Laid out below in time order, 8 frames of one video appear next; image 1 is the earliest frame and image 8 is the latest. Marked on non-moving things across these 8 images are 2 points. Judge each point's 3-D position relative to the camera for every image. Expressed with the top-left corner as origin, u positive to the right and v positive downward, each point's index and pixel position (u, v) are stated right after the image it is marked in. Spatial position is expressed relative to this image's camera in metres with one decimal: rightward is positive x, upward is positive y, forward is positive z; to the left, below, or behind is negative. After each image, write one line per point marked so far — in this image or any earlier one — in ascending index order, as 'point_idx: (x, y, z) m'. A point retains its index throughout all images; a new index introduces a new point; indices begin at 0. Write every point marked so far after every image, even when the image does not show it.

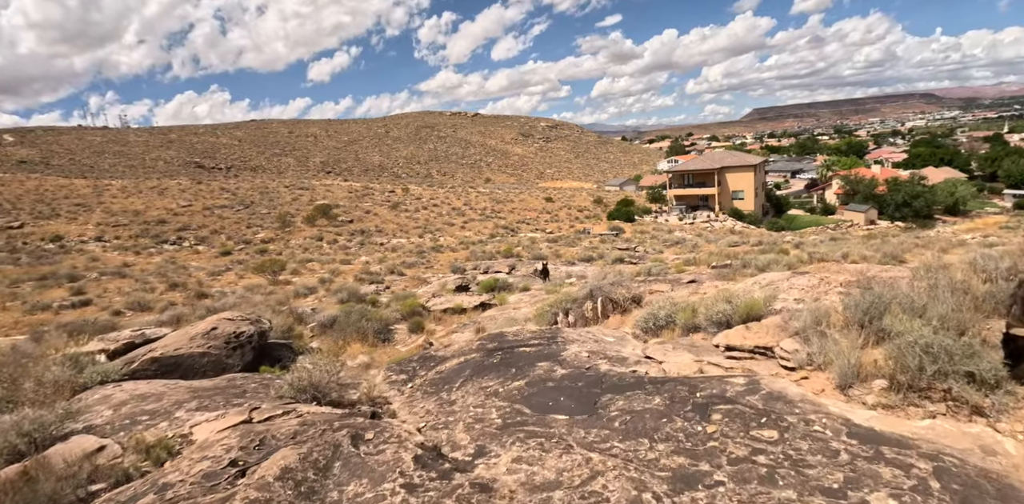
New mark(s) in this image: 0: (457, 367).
0: (-0.6, -1.2, +6.1) m
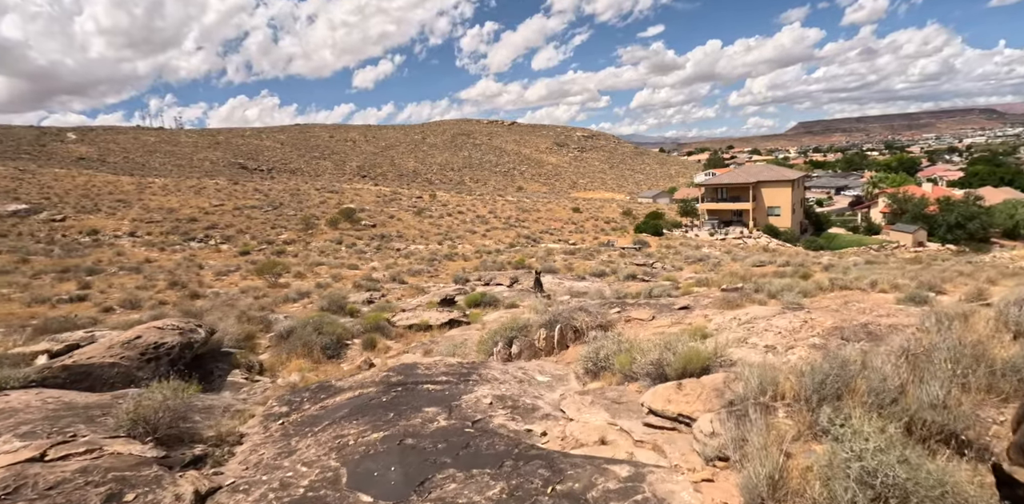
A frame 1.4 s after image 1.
0: (-1.6, -1.3, +5.1) m
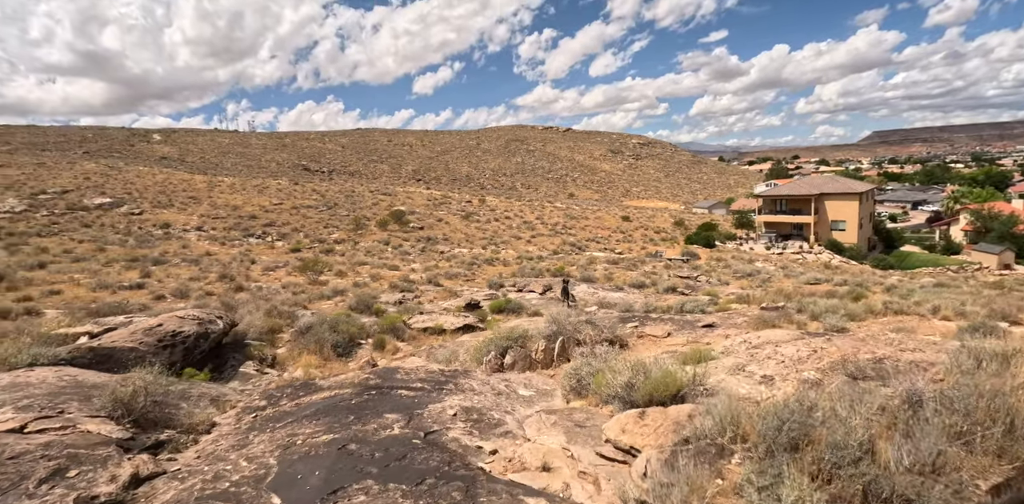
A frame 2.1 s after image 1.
0: (-1.8, -1.3, +5.1) m
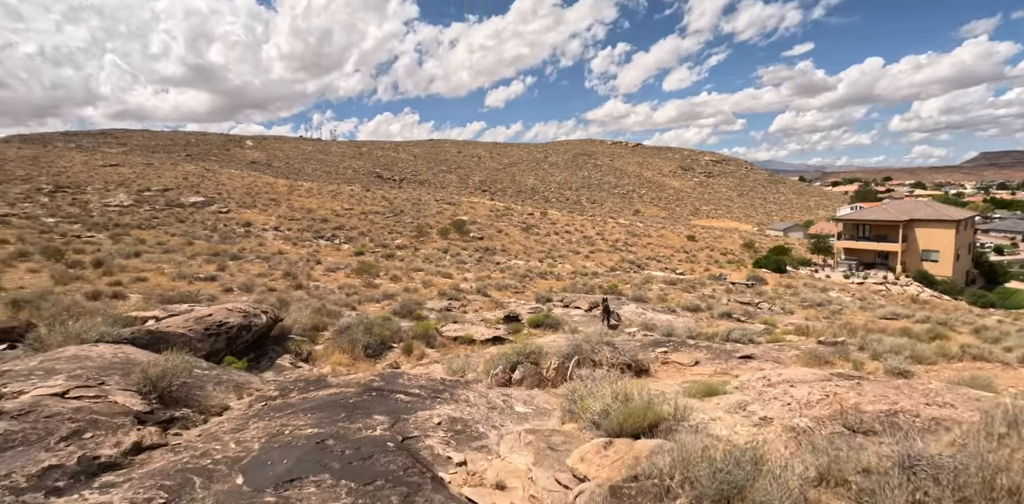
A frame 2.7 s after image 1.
0: (-1.9, -1.4, +5.3) m
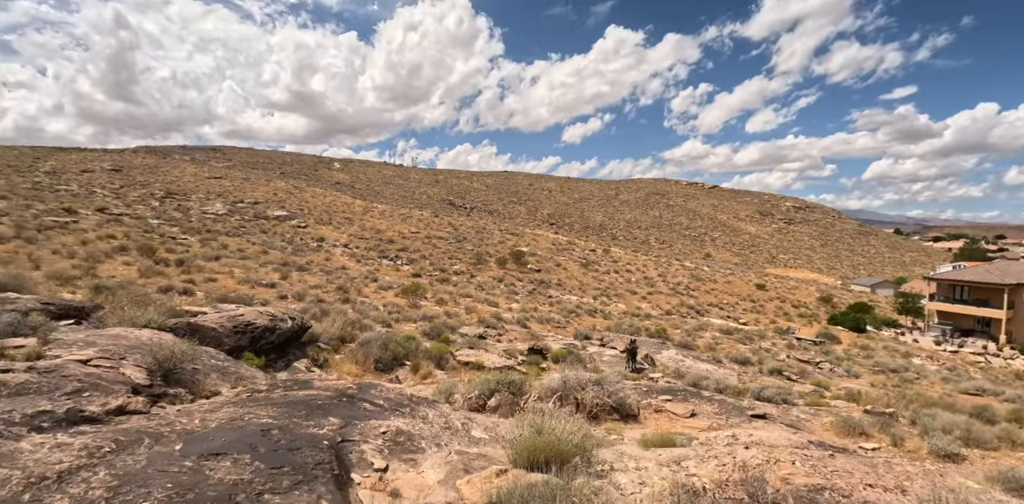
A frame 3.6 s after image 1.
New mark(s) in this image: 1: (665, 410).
0: (-2.3, -1.6, +5.9) m
1: (+2.3, -2.4, +8.4) m
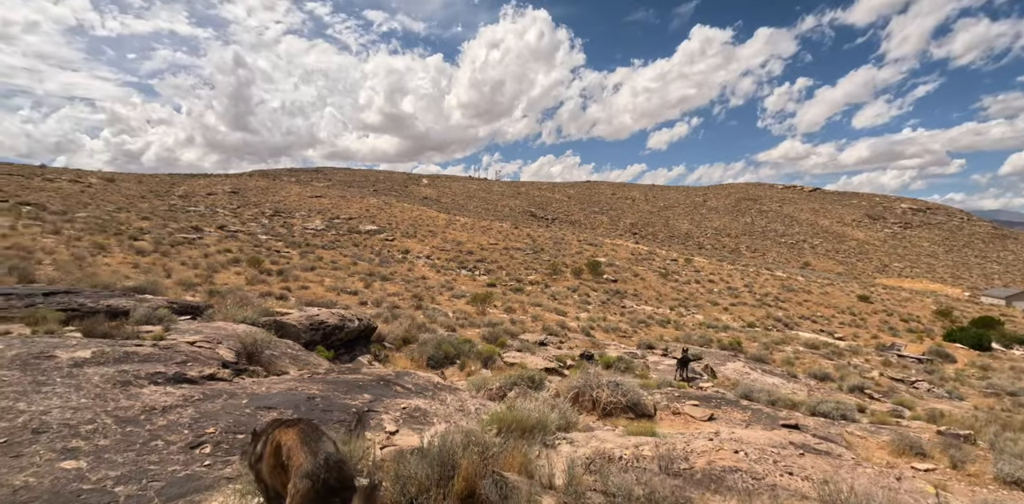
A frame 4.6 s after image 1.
0: (-2.2, -1.7, +7.3) m
1: (+2.8, -2.5, +9.1) m
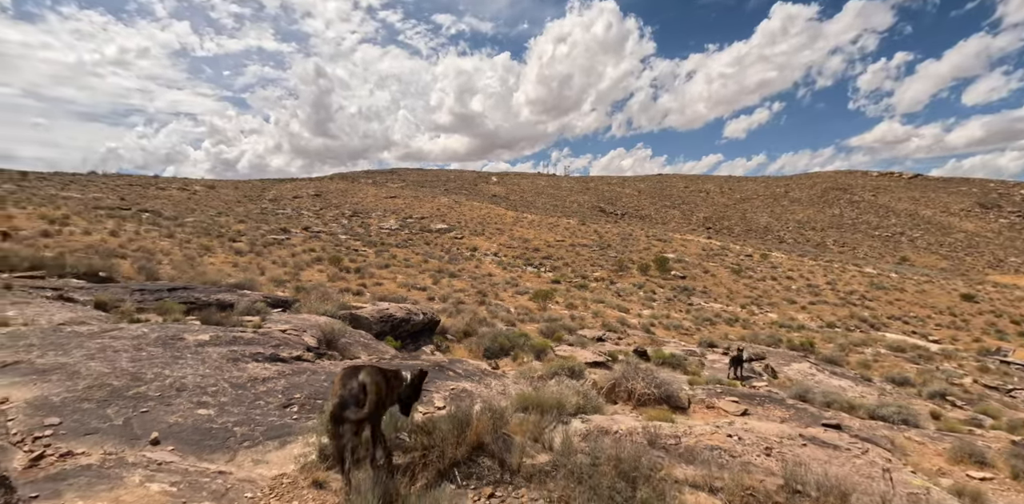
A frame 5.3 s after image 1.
0: (-1.6, -1.8, +8.4) m
1: (+3.6, -2.5, +9.6) m
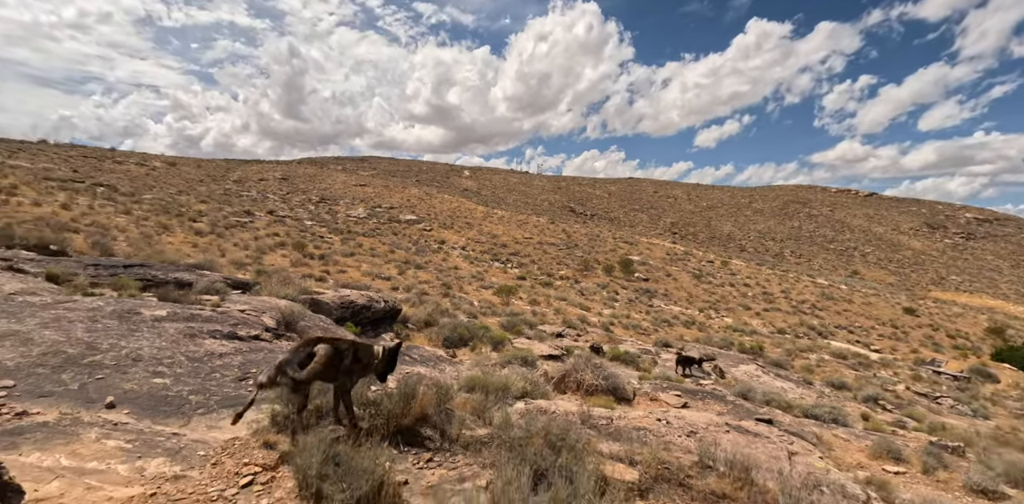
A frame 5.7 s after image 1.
0: (-2.3, -1.6, +8.6) m
1: (+2.8, -2.6, +10.0) m
